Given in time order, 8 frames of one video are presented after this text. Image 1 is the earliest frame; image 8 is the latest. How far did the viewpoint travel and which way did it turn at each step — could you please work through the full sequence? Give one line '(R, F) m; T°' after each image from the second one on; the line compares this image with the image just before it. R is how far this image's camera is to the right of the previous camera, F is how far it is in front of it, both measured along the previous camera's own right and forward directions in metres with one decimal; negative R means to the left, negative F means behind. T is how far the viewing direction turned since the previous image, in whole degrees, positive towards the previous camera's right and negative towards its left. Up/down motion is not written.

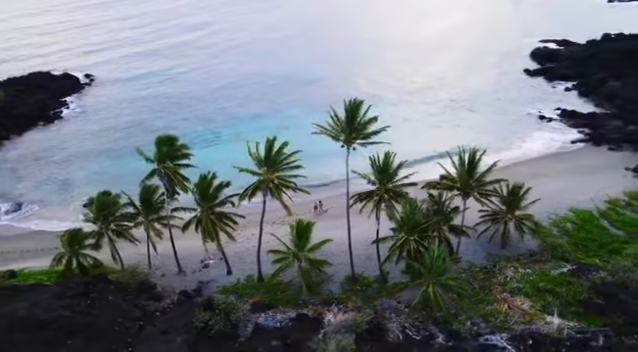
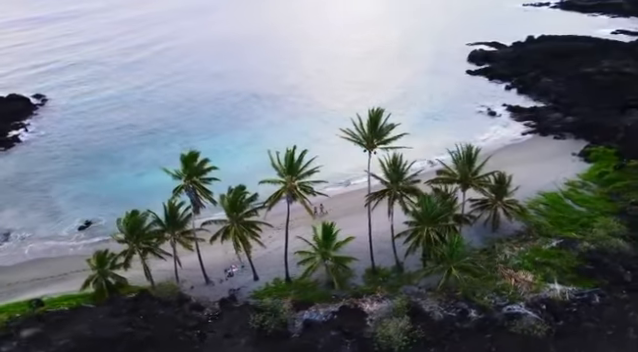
(-5.4, -1.8) m; +9°
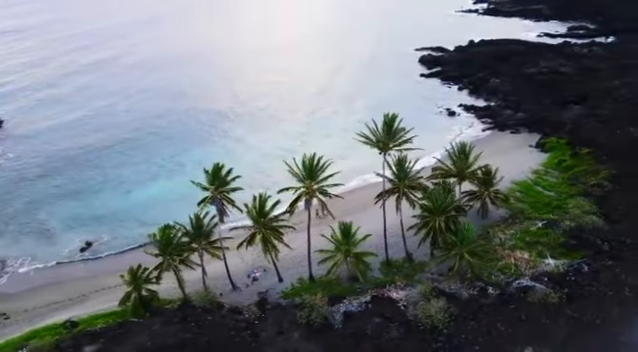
(-5.3, -1.8) m; +8°
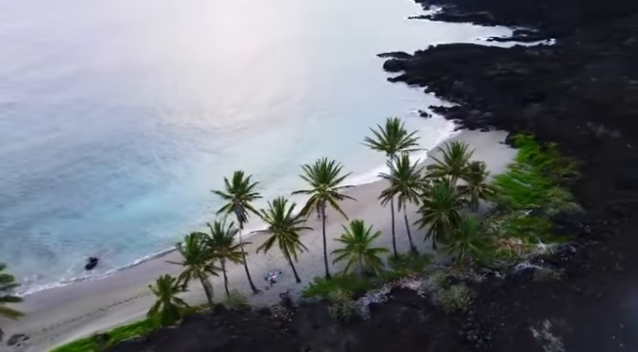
(-4.2, -1.5) m; +6°
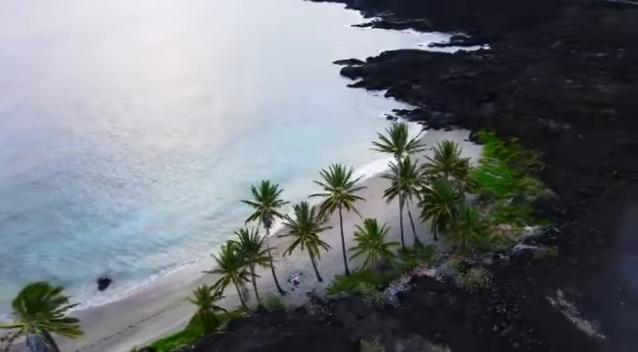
(-5.9, -1.8) m; +8°
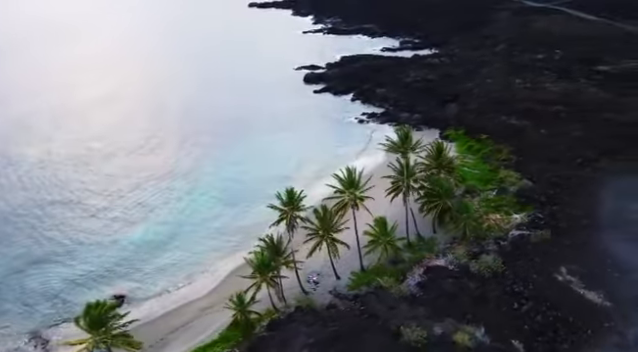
(-5.7, -1.4) m; +7°
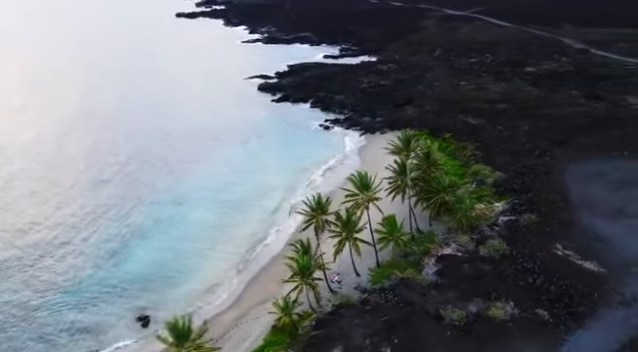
(-7.7, -1.6) m; +10°
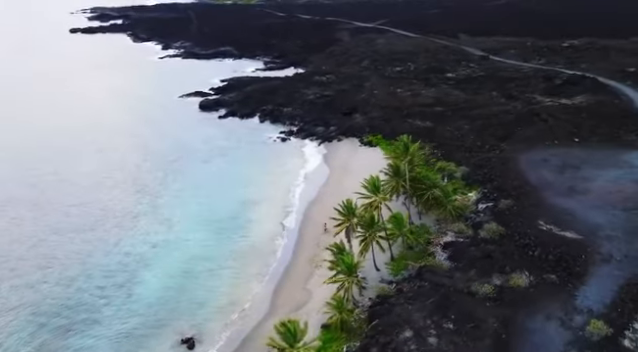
(-10.9, -1.9) m; +13°
